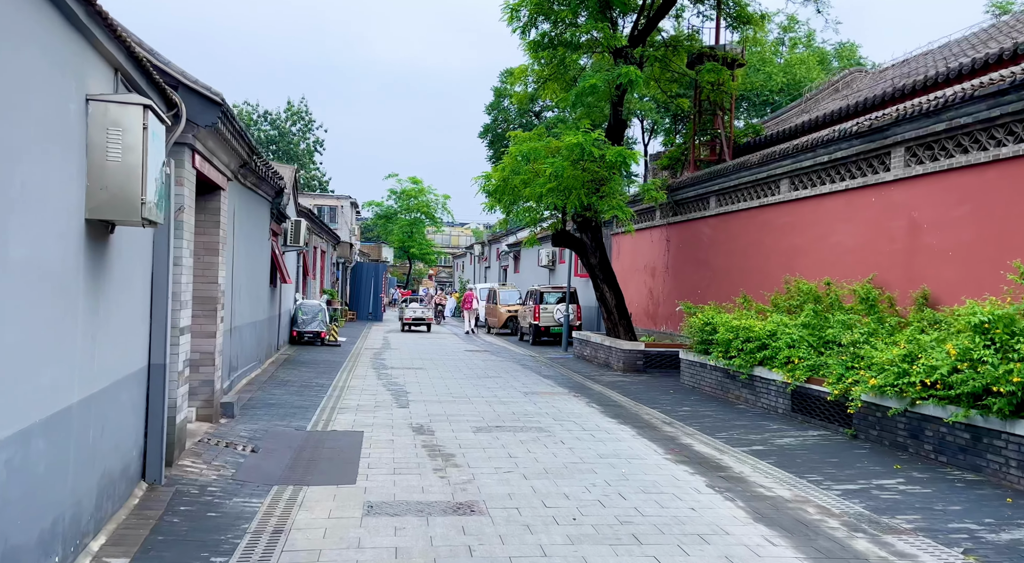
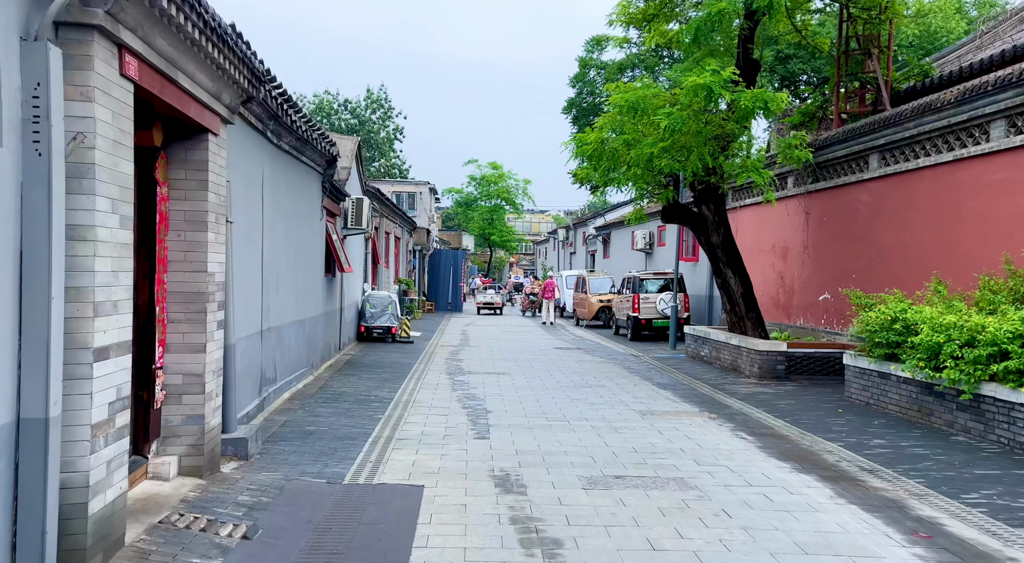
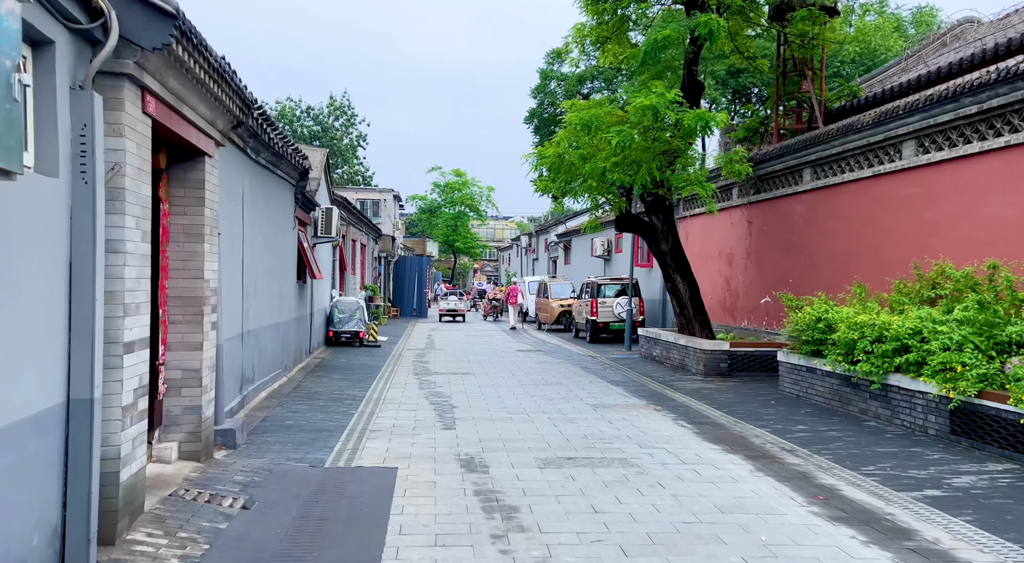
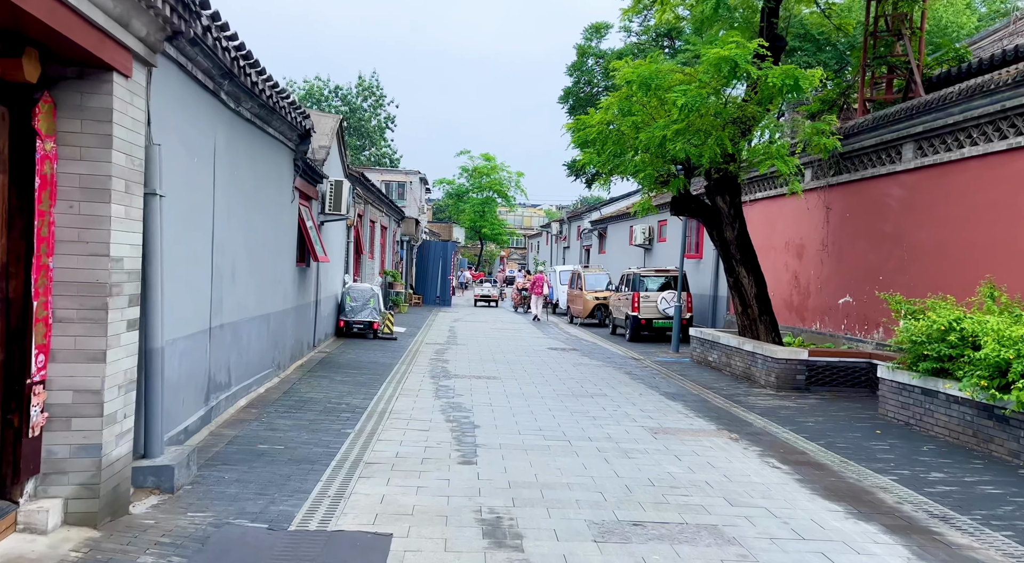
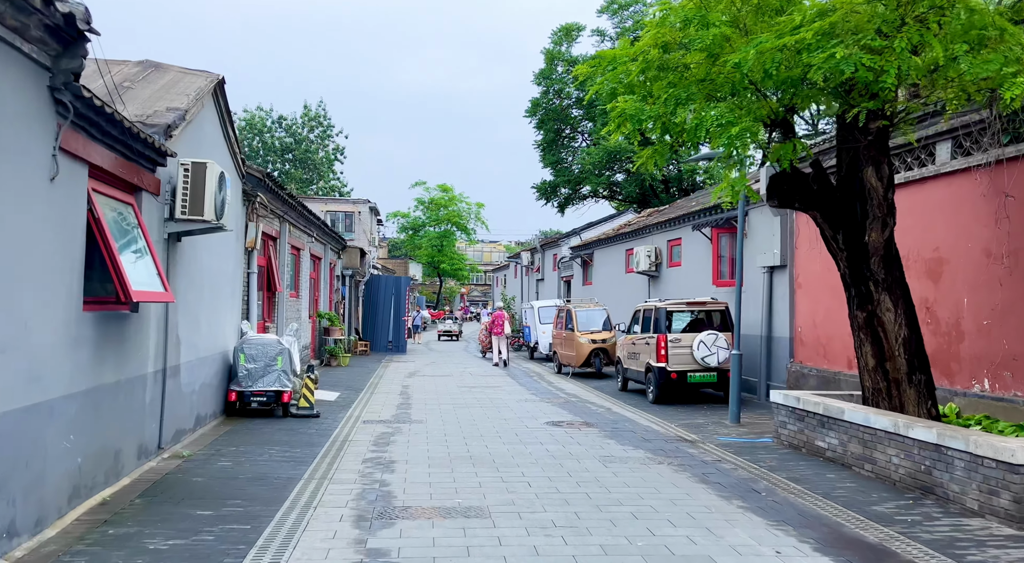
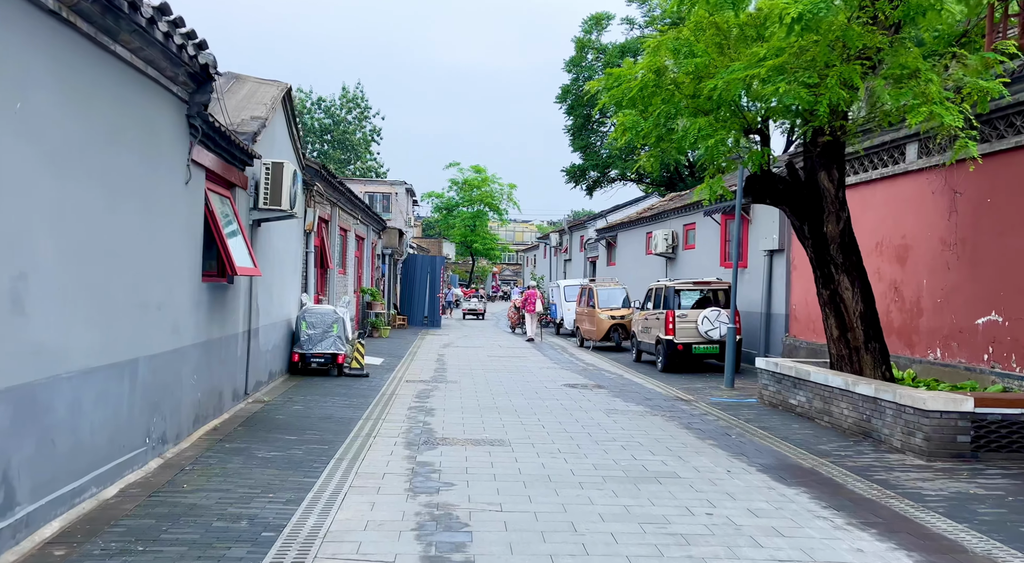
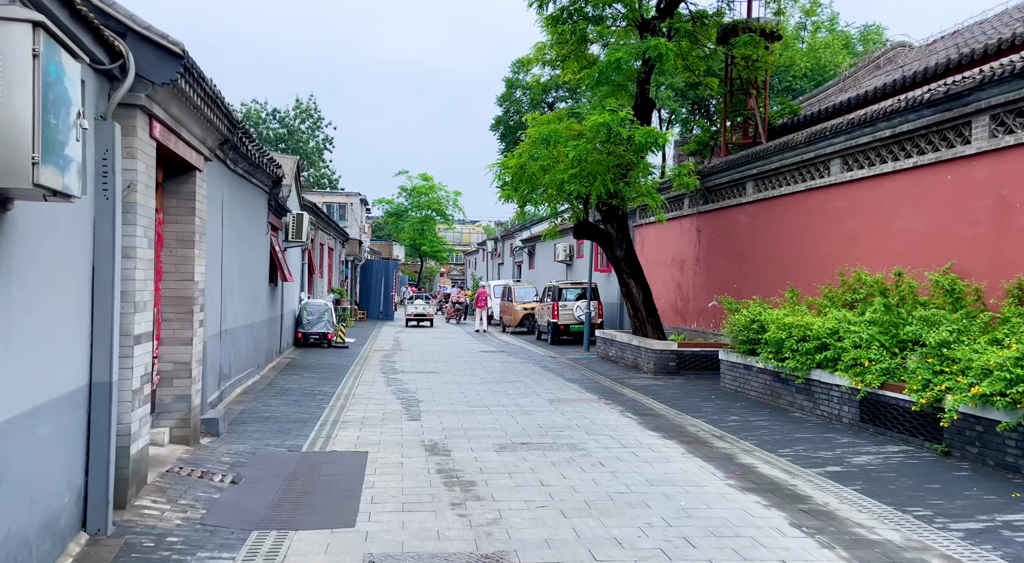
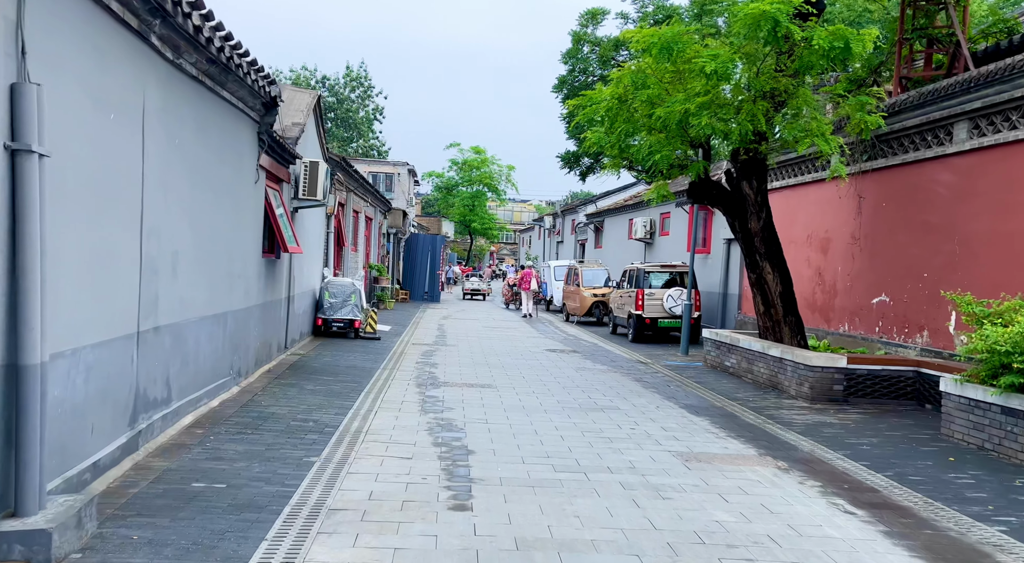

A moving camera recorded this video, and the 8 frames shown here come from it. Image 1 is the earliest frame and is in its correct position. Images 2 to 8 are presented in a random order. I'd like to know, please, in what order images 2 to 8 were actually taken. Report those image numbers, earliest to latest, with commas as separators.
7, 3, 2, 4, 8, 6, 5
